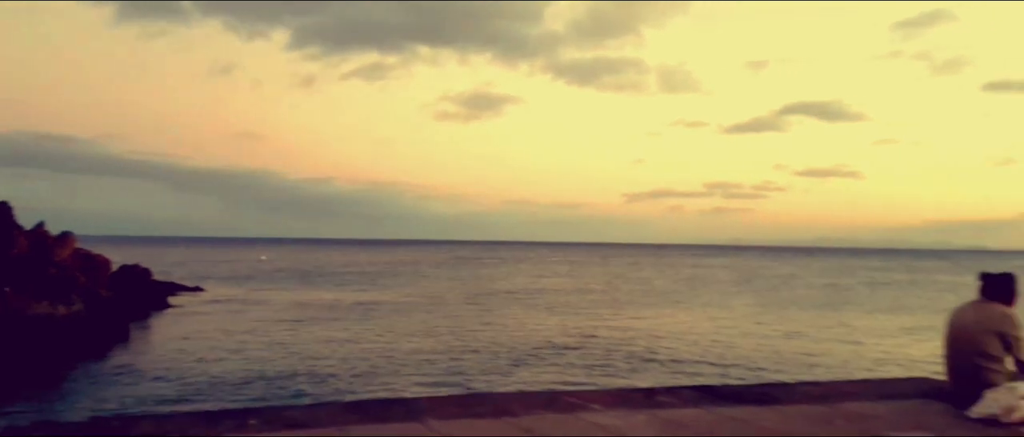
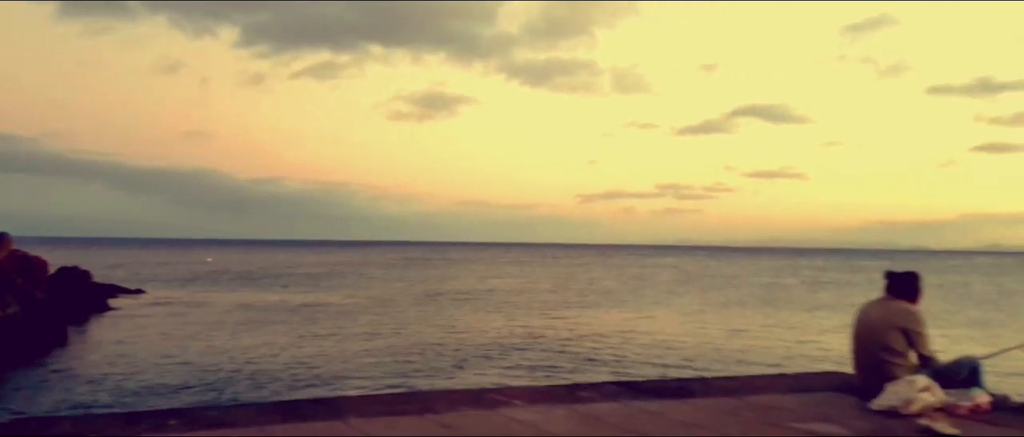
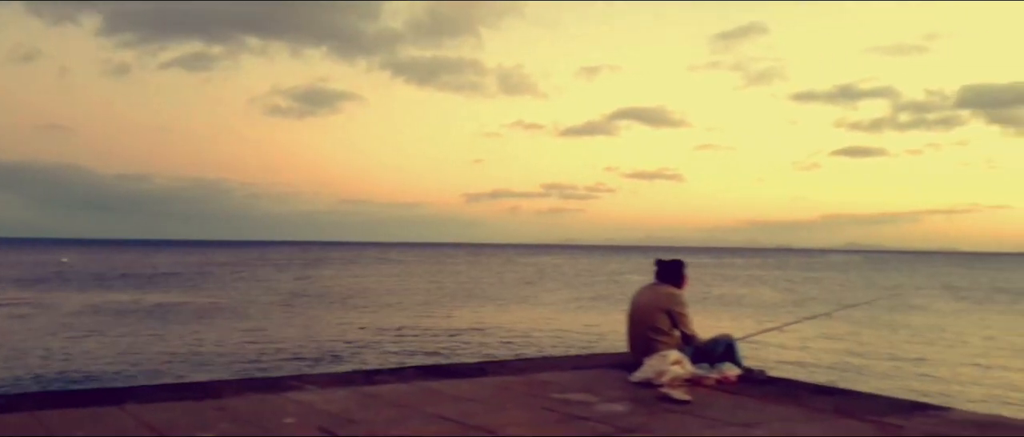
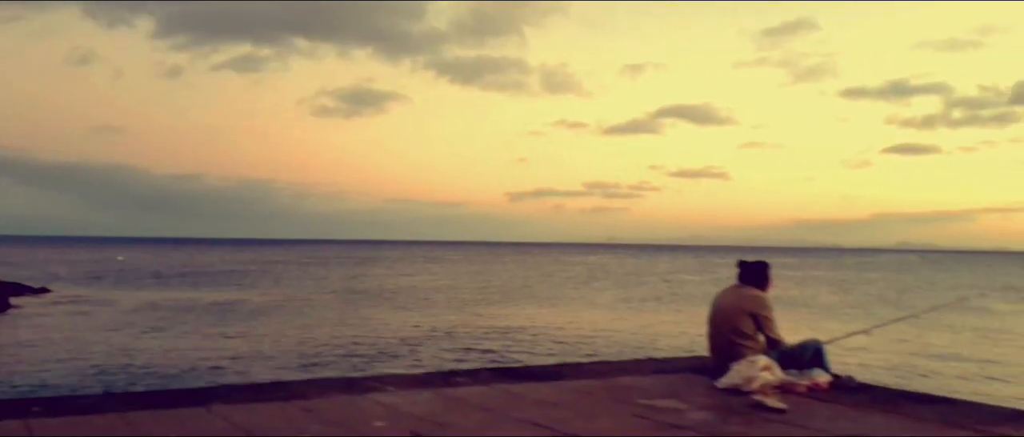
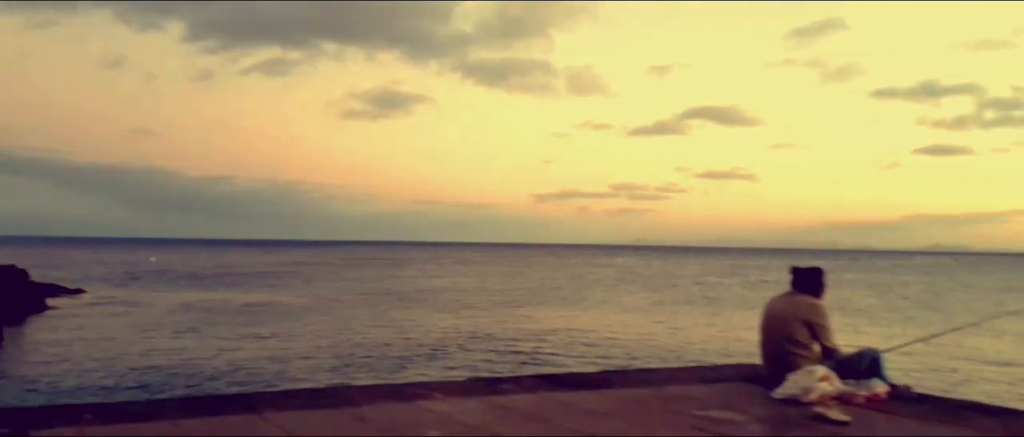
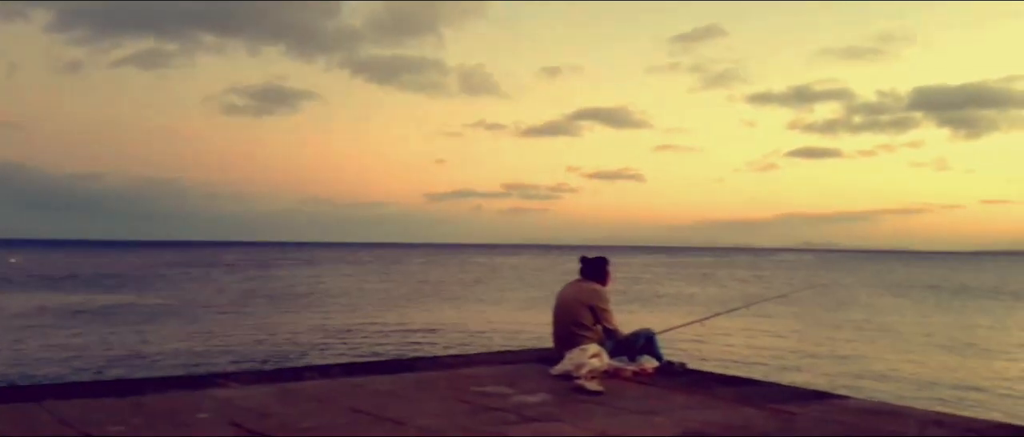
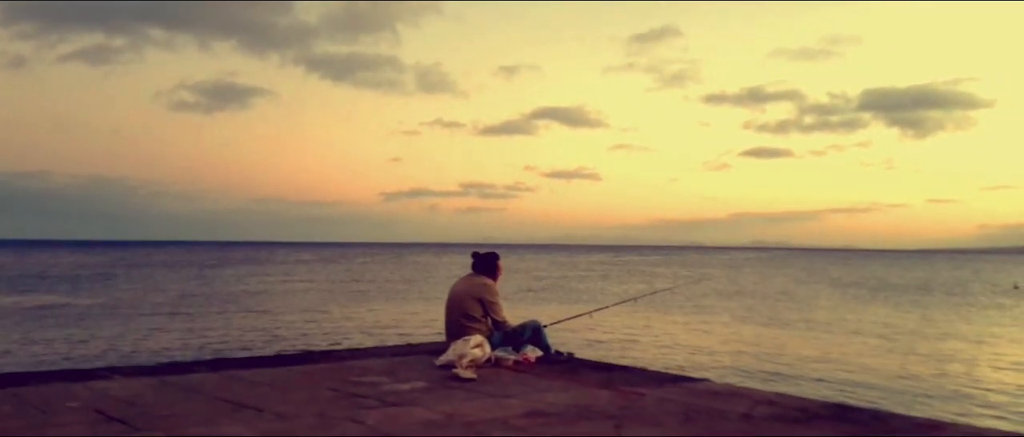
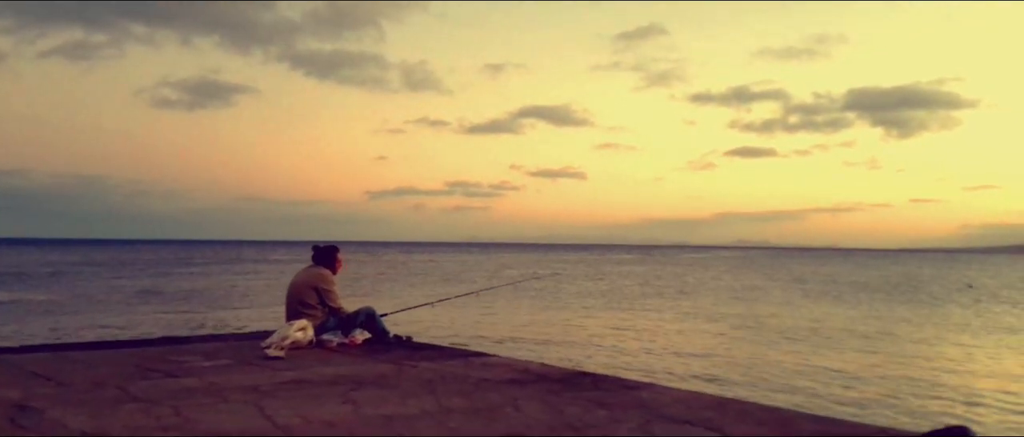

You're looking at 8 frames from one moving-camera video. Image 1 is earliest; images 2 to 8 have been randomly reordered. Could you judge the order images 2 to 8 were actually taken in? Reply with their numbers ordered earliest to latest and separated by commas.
2, 5, 4, 3, 6, 7, 8
